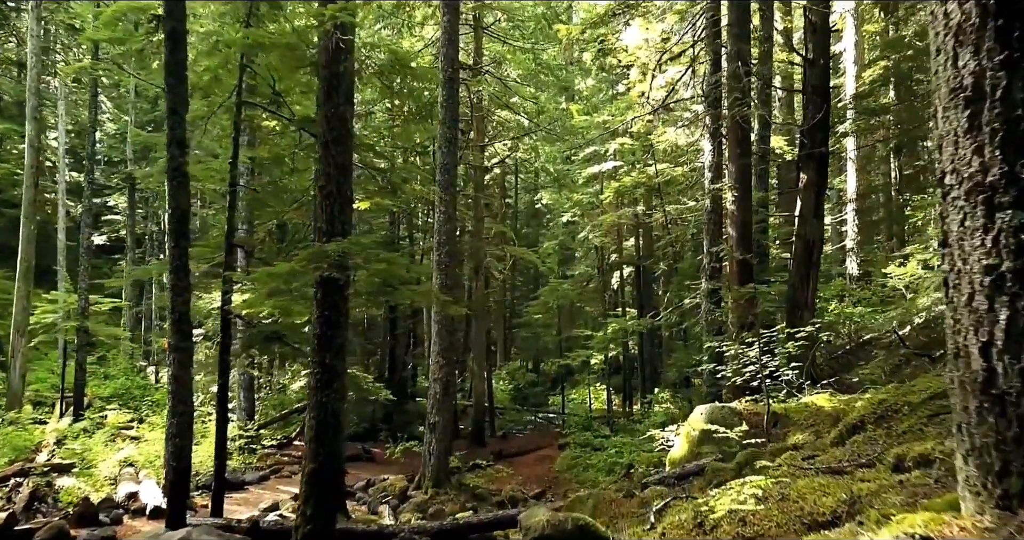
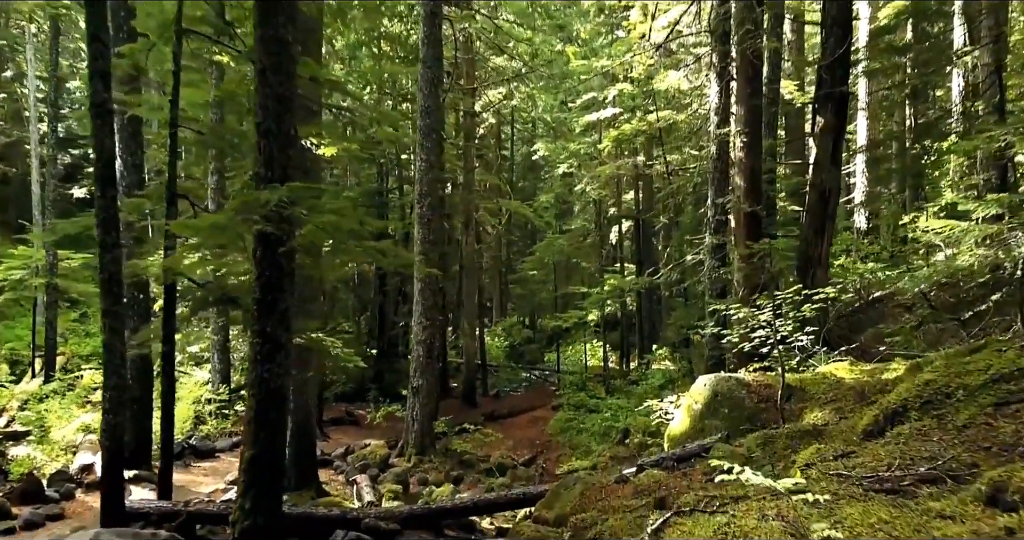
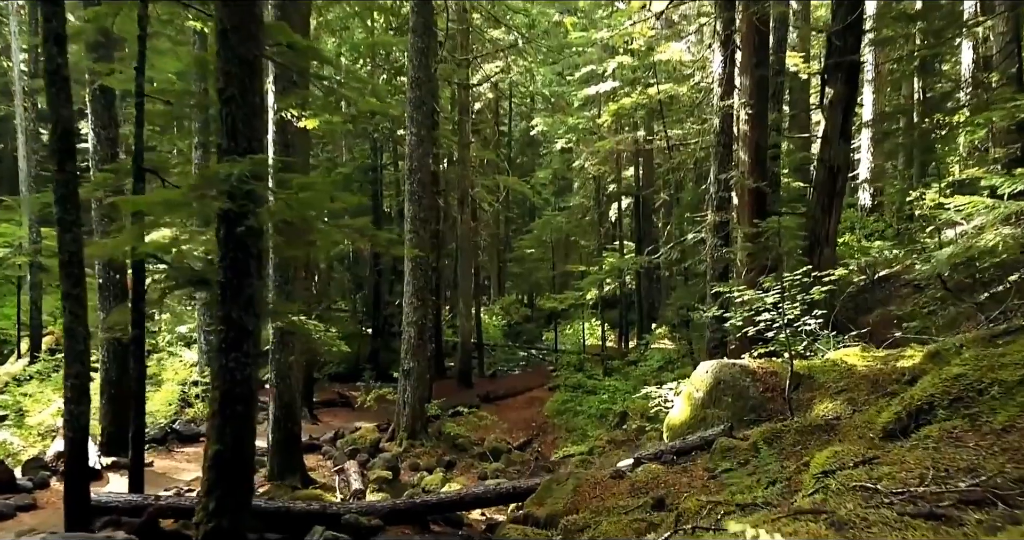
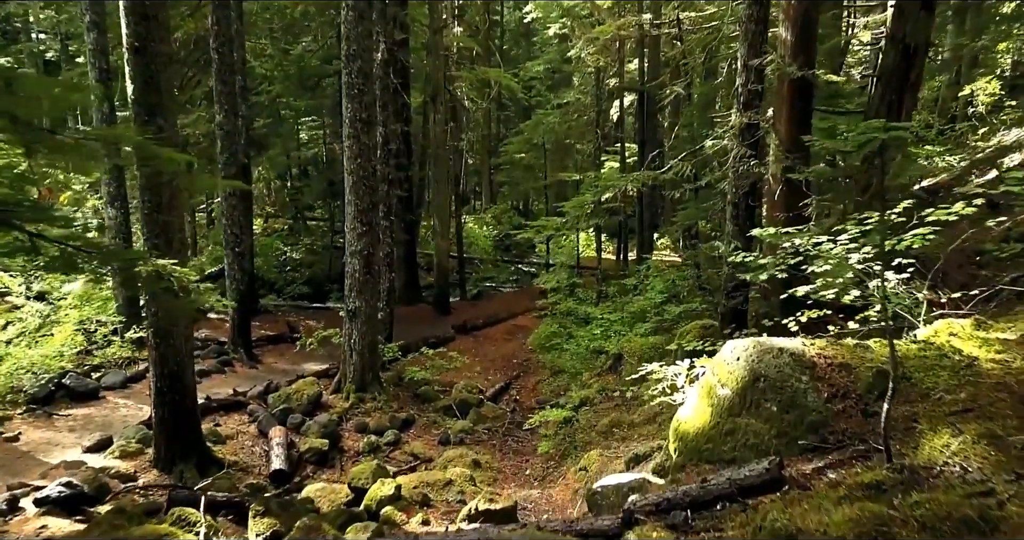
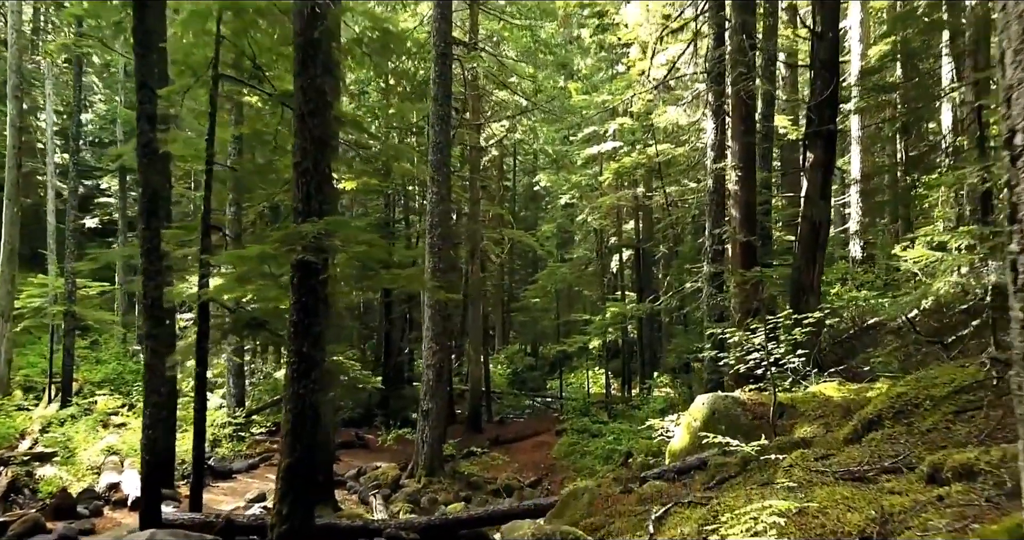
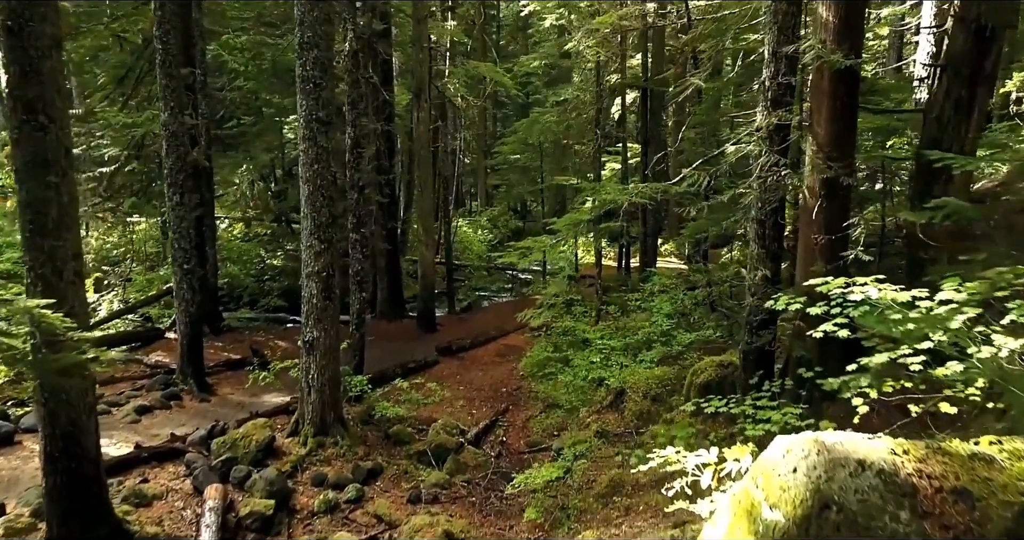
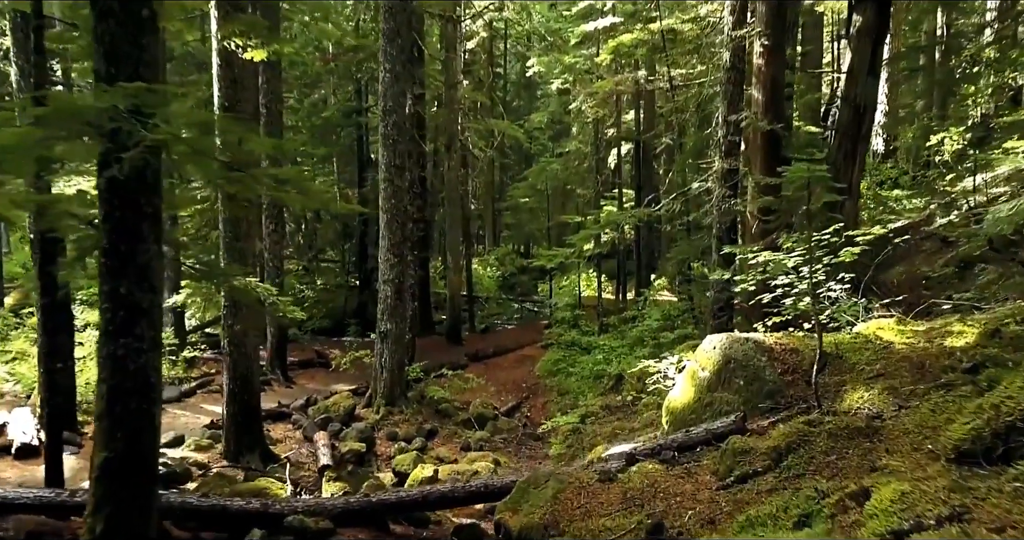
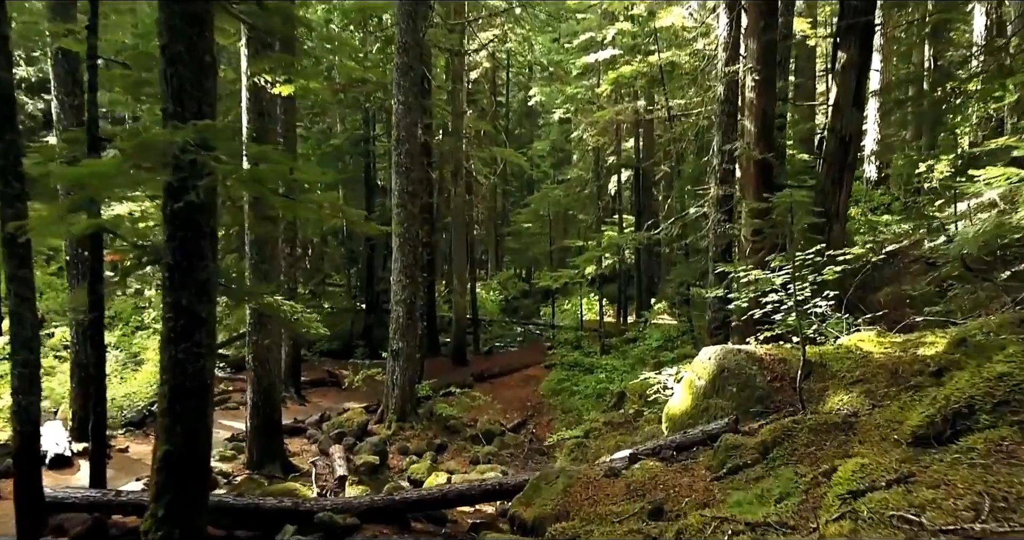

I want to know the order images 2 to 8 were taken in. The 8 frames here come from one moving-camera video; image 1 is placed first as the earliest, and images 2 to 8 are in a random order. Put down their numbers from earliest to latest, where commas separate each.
5, 2, 3, 8, 7, 4, 6
